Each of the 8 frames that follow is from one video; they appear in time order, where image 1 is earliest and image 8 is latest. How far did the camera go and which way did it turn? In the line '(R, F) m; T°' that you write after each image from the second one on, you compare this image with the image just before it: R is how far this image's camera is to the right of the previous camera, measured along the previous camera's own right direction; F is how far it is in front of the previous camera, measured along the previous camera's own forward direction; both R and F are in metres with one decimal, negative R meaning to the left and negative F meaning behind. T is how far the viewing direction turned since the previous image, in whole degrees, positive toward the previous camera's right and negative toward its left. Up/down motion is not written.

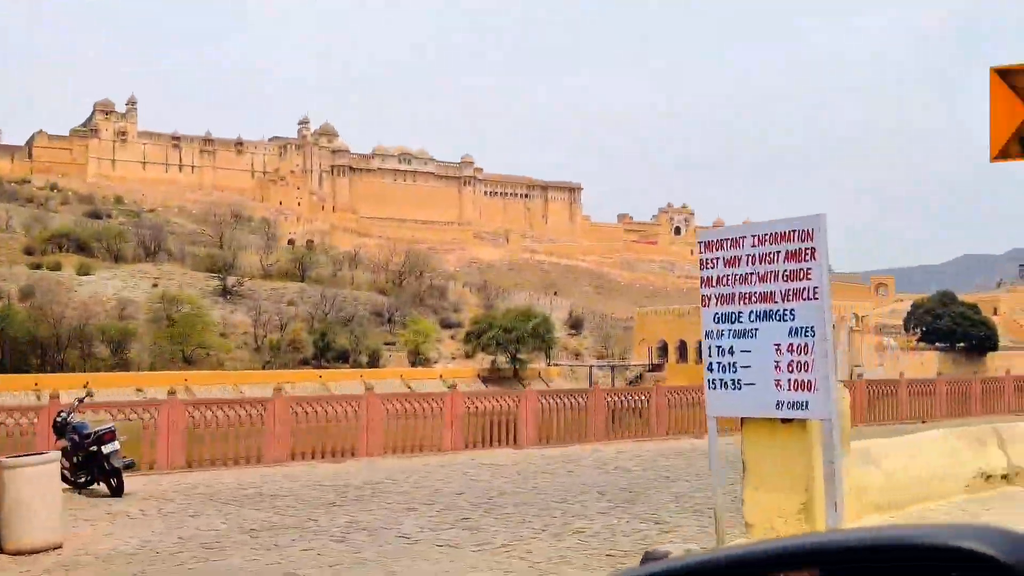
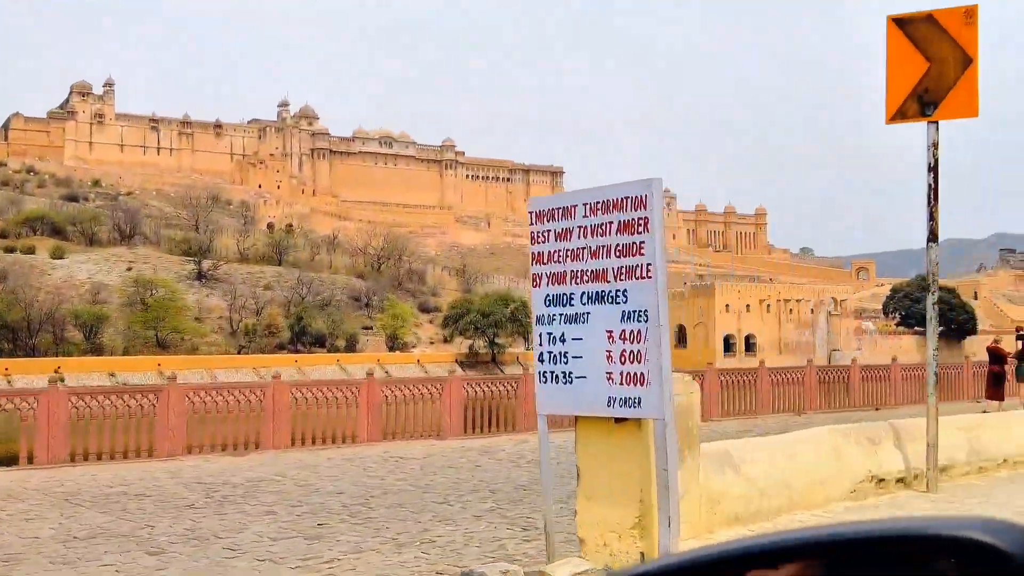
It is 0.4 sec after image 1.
(+0.4, +0.4) m; +1°
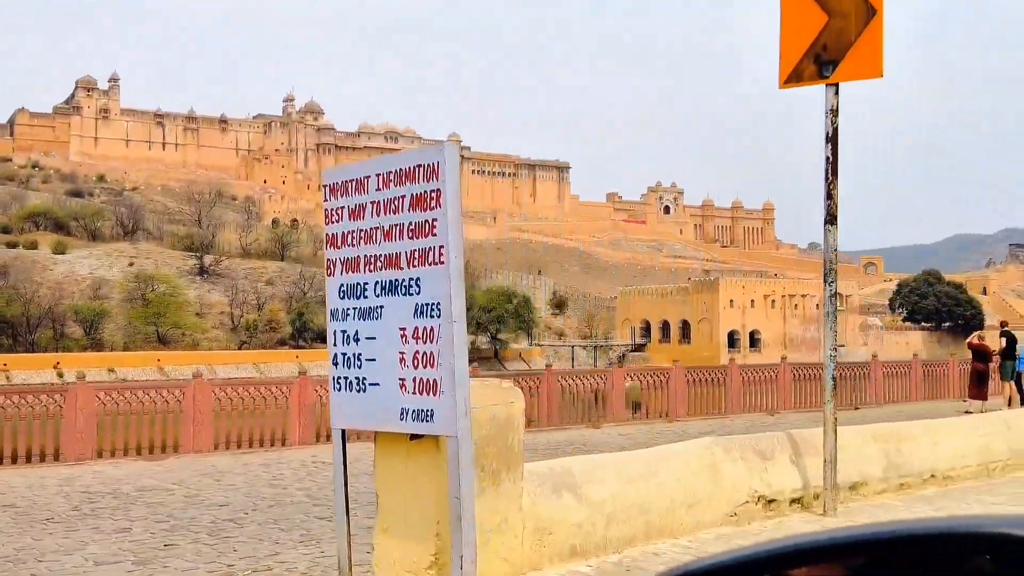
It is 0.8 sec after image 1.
(+0.4, +0.4) m; 0°
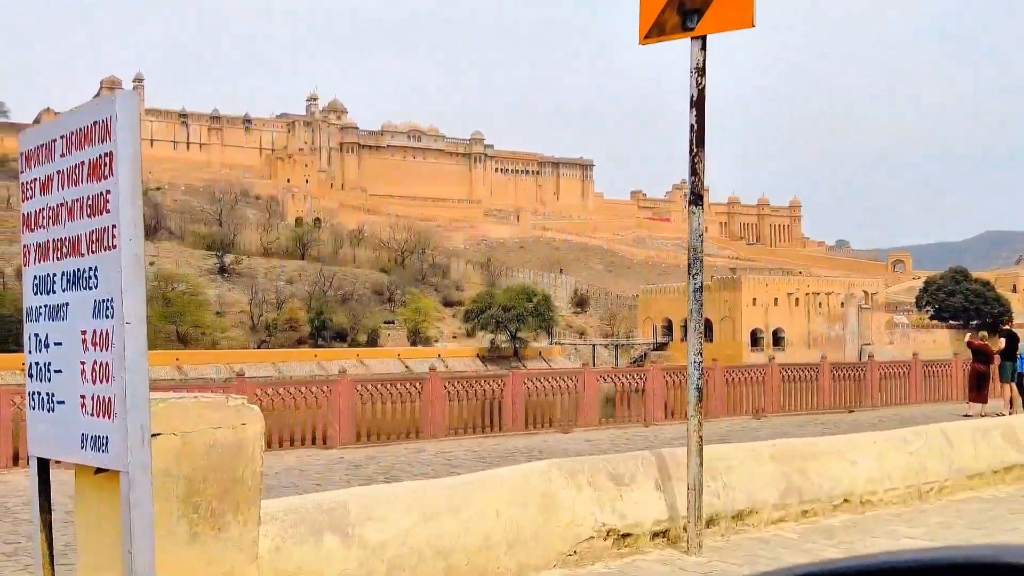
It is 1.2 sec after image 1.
(+0.4, +0.4) m; -1°
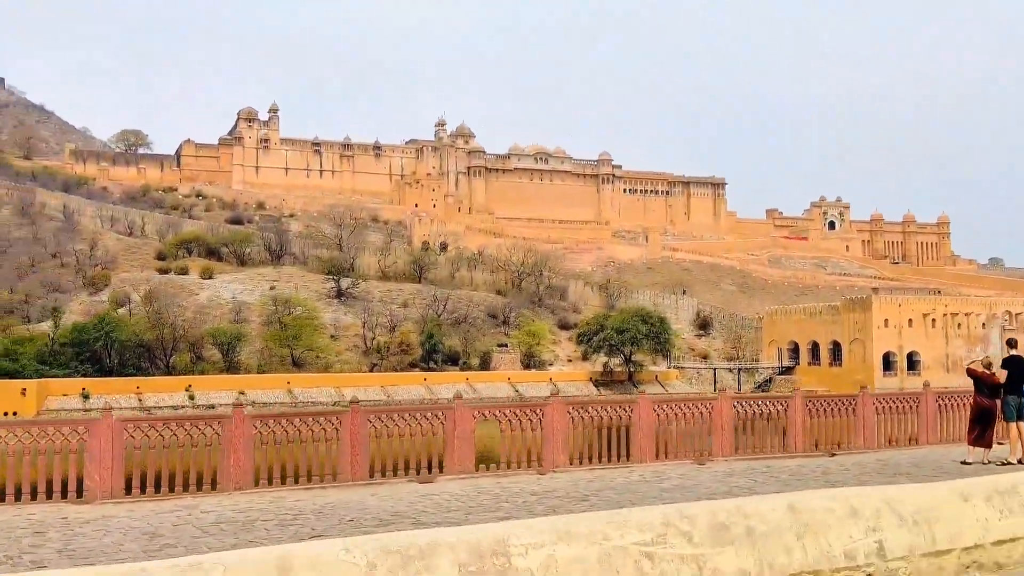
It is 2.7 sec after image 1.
(+1.5, +1.3) m; -7°
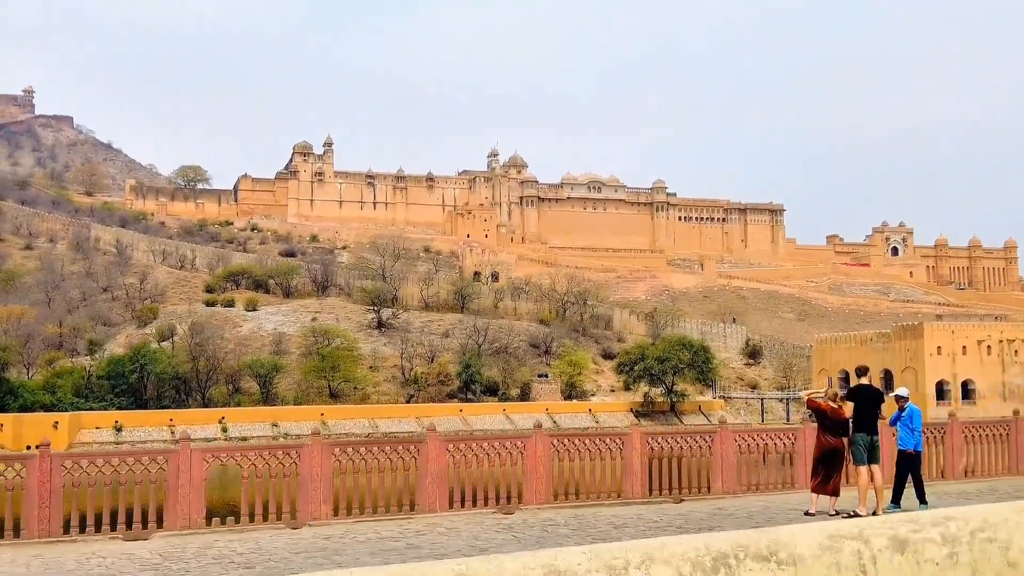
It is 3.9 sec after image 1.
(+1.4, +0.9) m; -3°
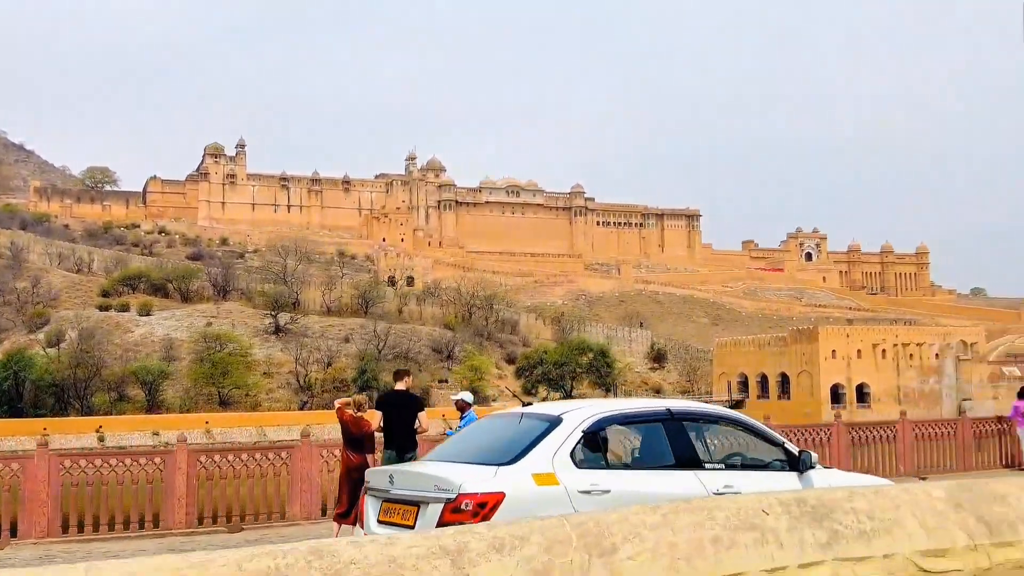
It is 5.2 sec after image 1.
(+1.8, +0.8) m; +4°
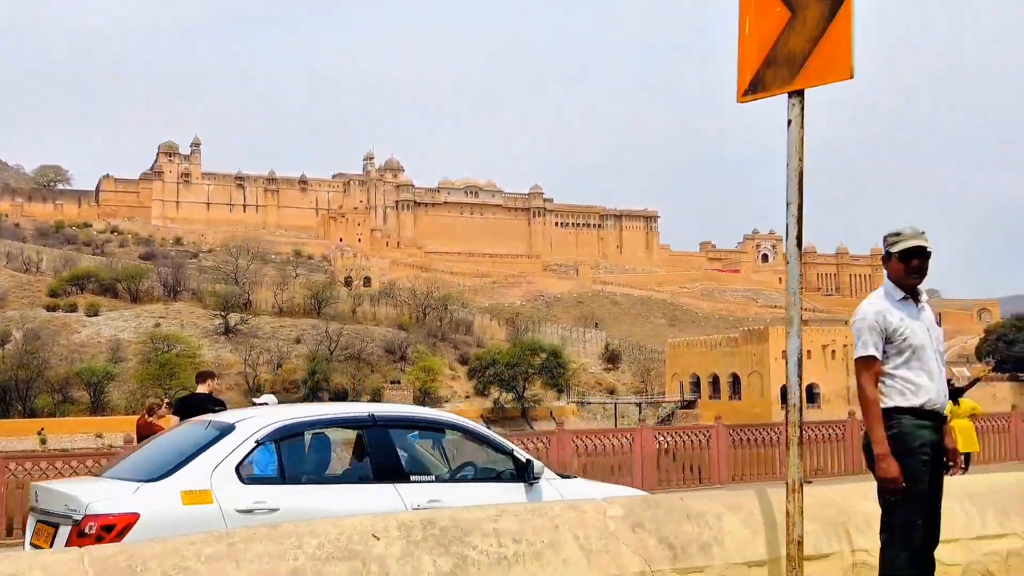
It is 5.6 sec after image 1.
(+0.5, +0.2) m; +2°
